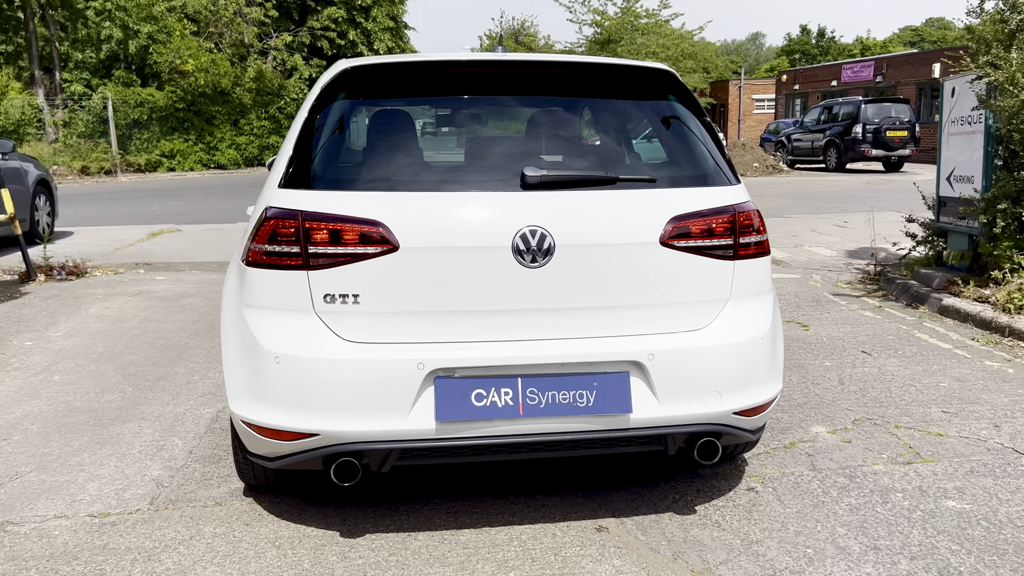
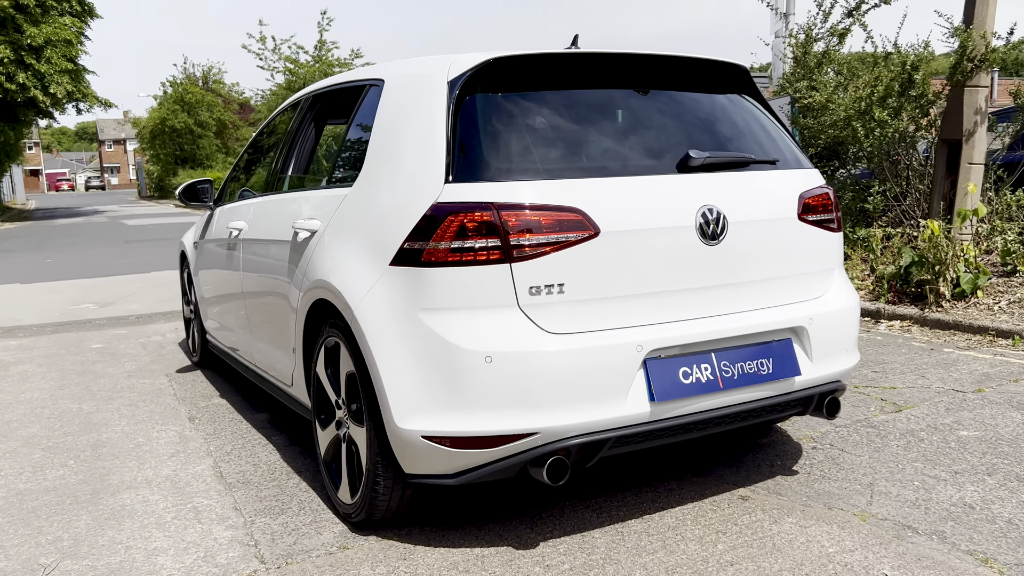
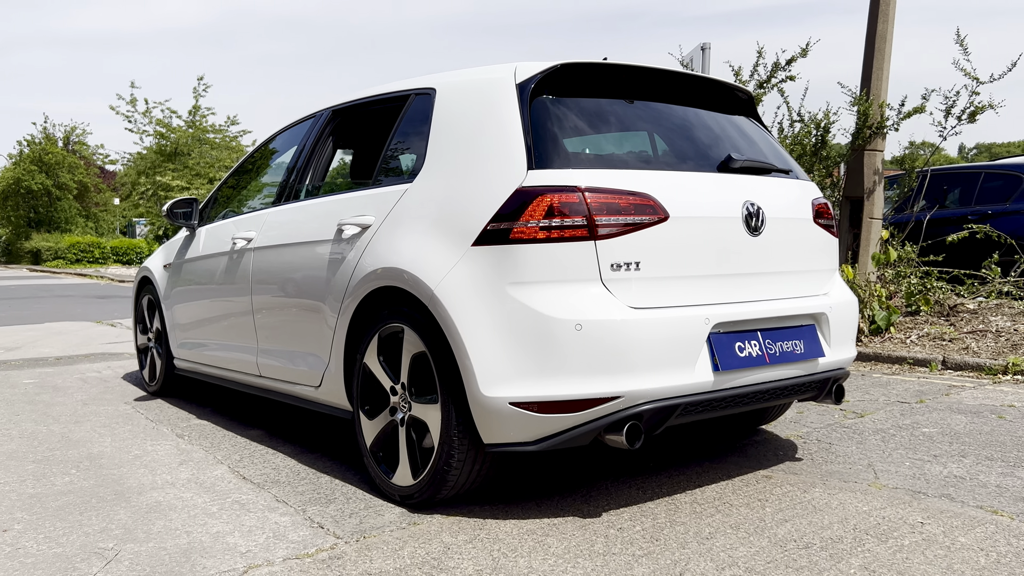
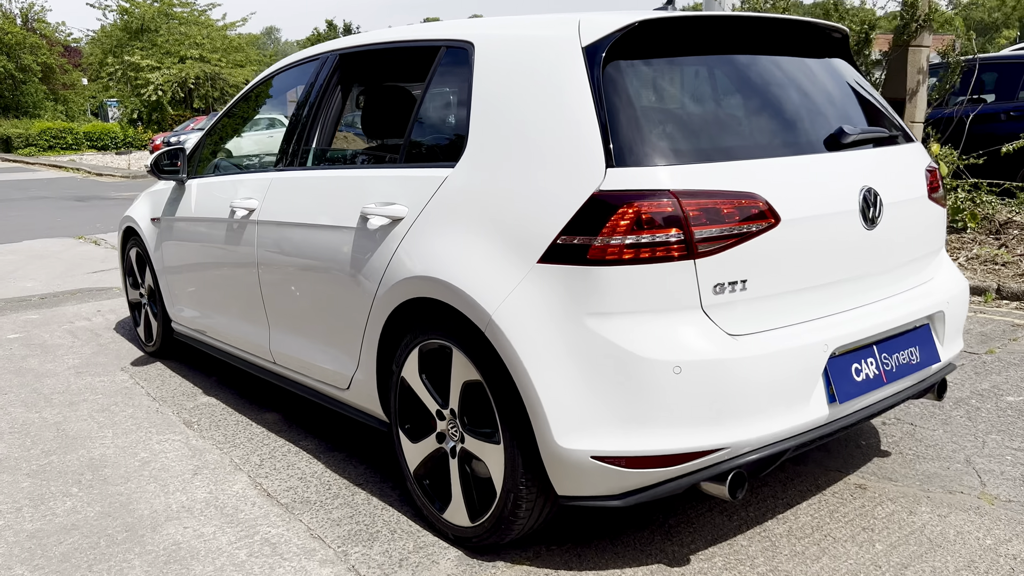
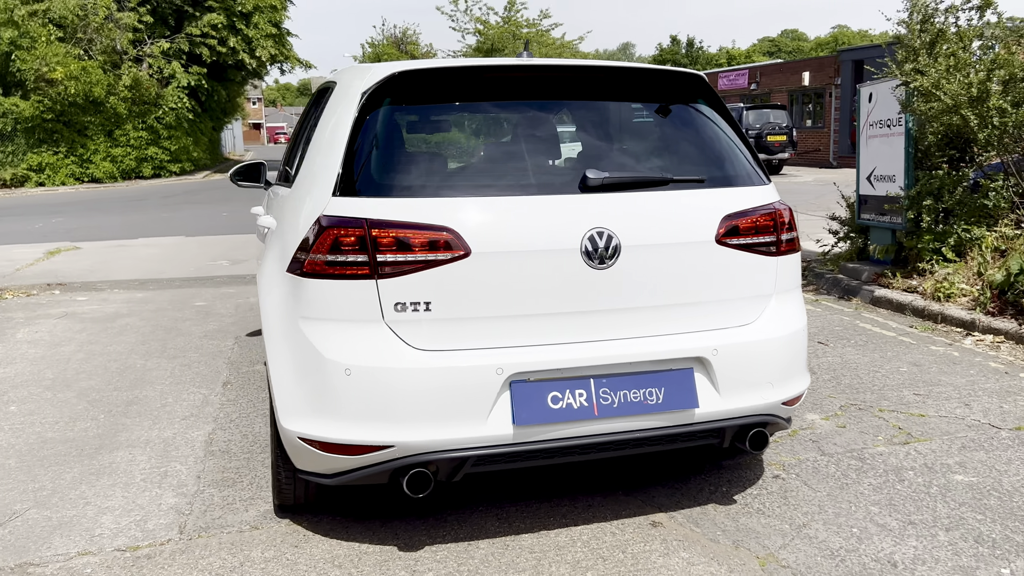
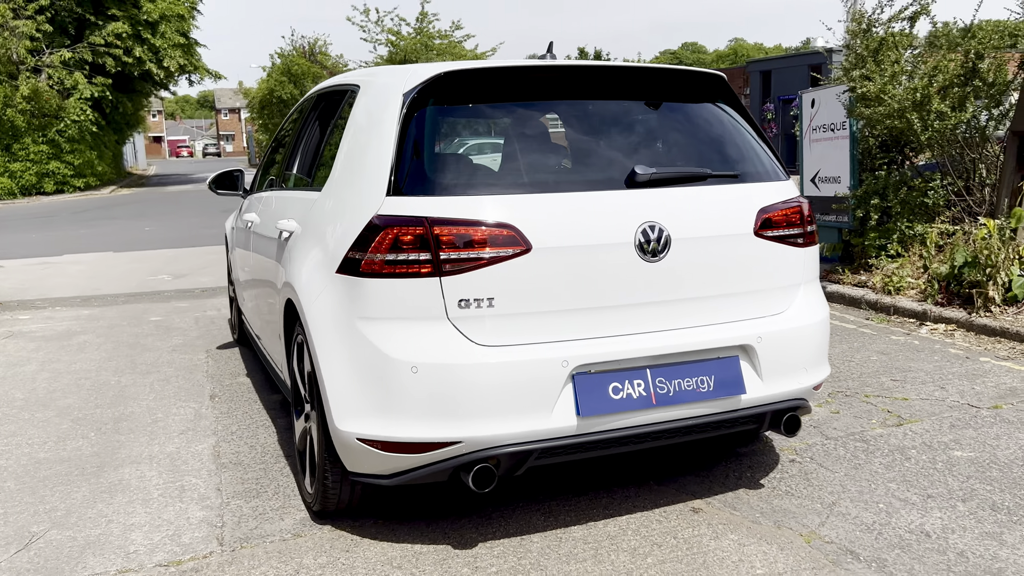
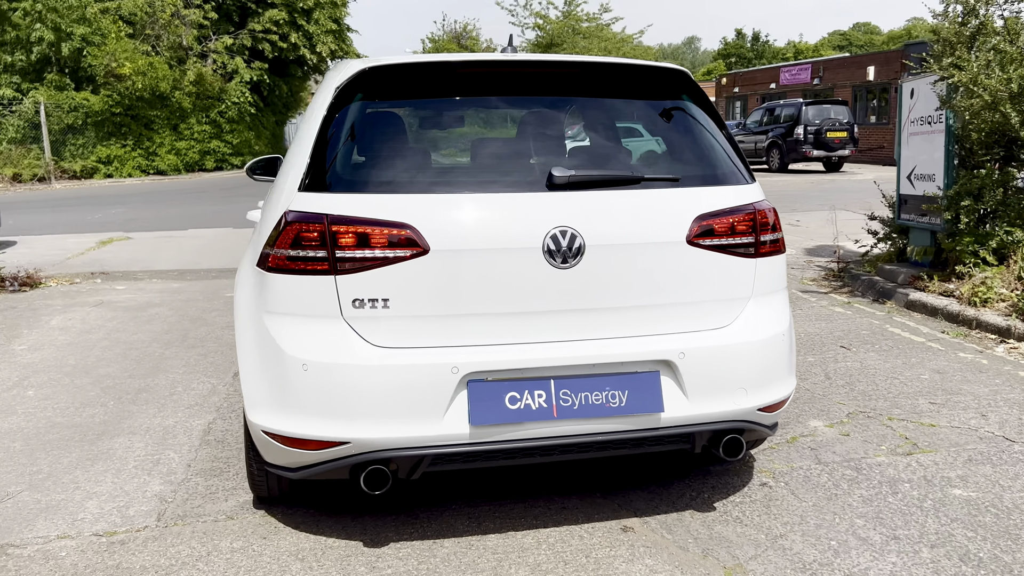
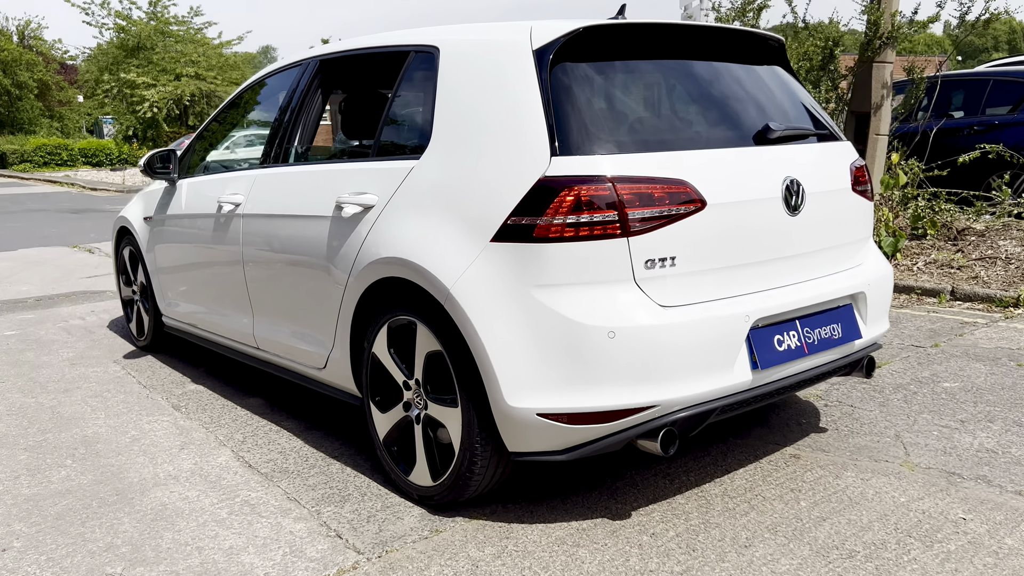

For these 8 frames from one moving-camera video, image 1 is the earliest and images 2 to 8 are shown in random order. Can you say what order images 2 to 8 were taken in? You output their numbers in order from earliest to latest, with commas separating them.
7, 5, 6, 2, 3, 8, 4
